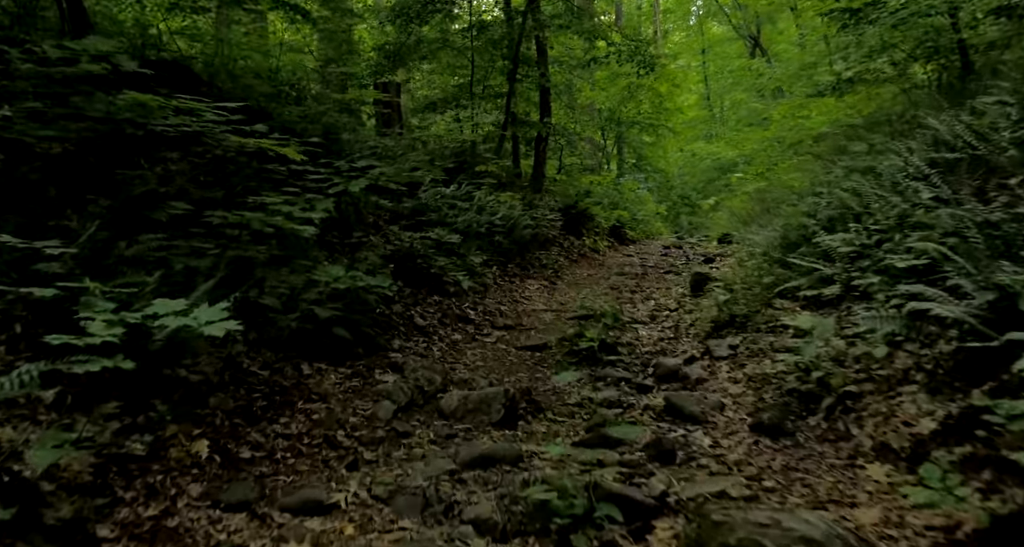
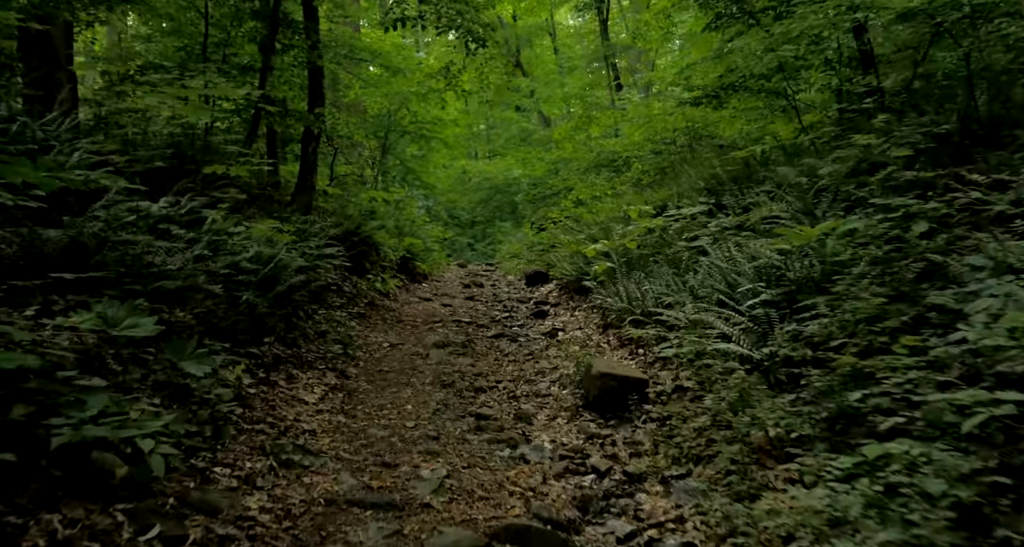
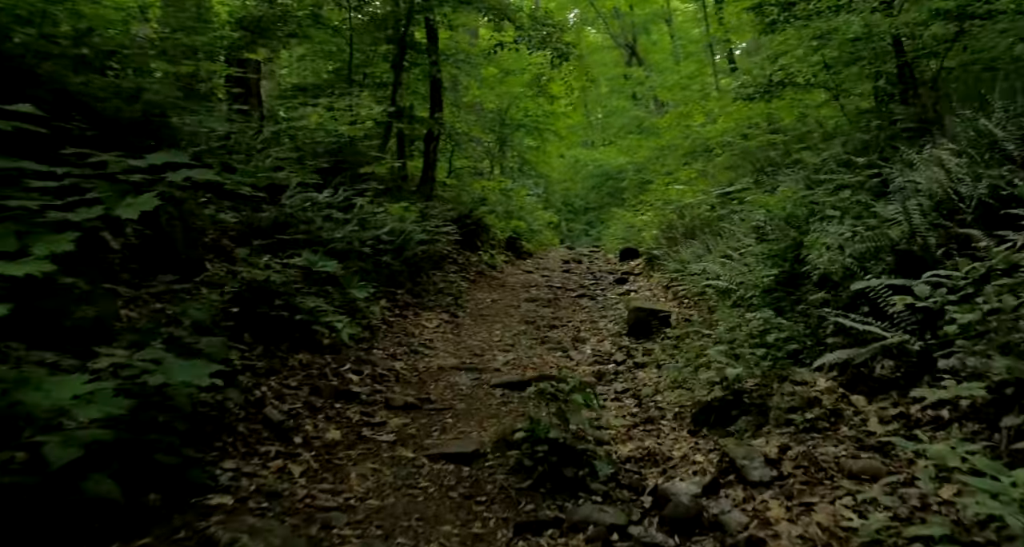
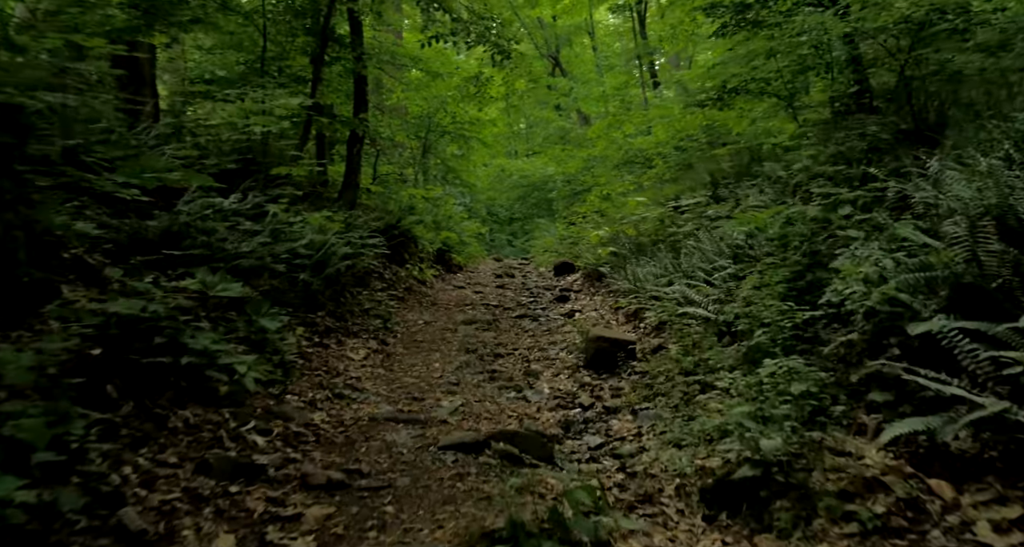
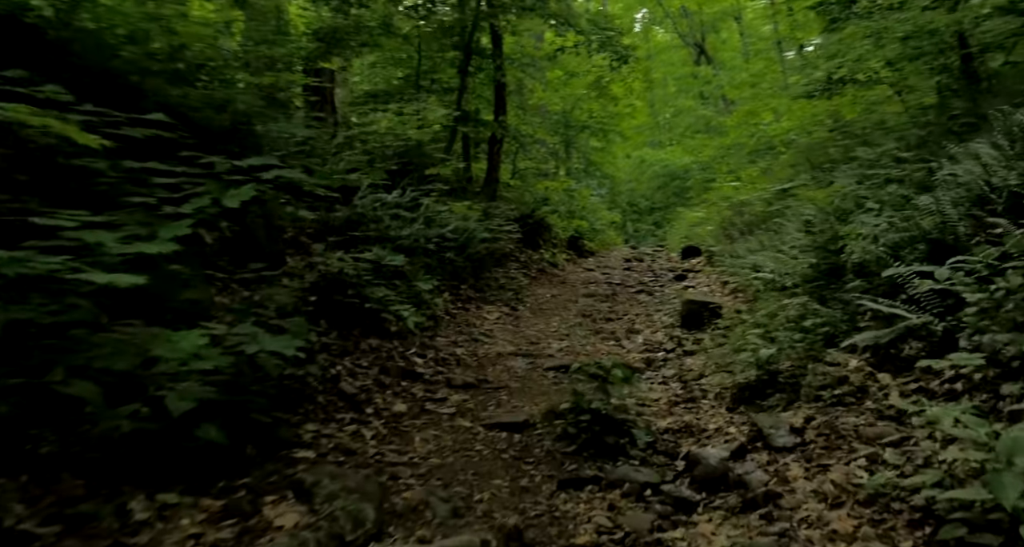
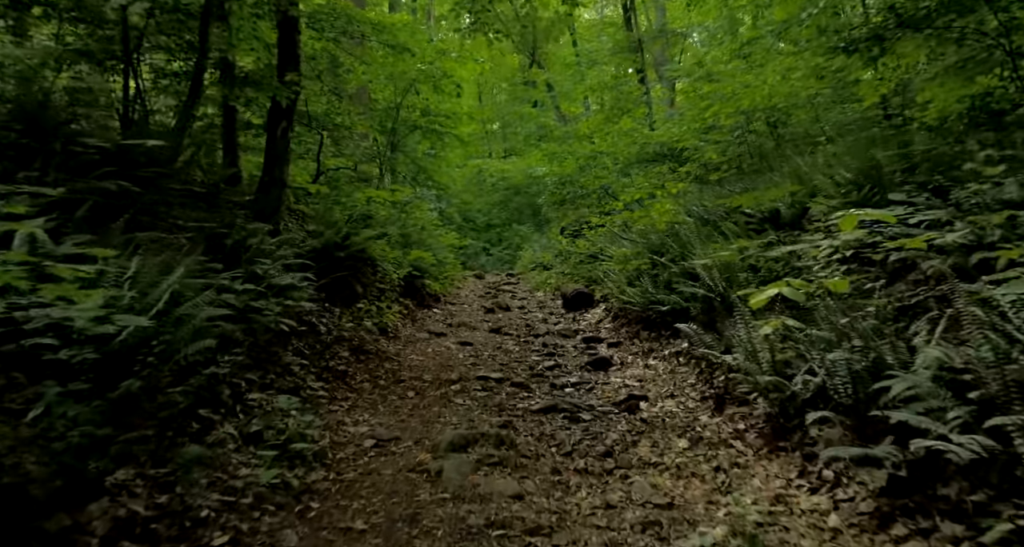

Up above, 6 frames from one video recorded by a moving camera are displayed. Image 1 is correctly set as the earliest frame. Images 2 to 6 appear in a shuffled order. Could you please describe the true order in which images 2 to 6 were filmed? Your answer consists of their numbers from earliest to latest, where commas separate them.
5, 3, 4, 2, 6
